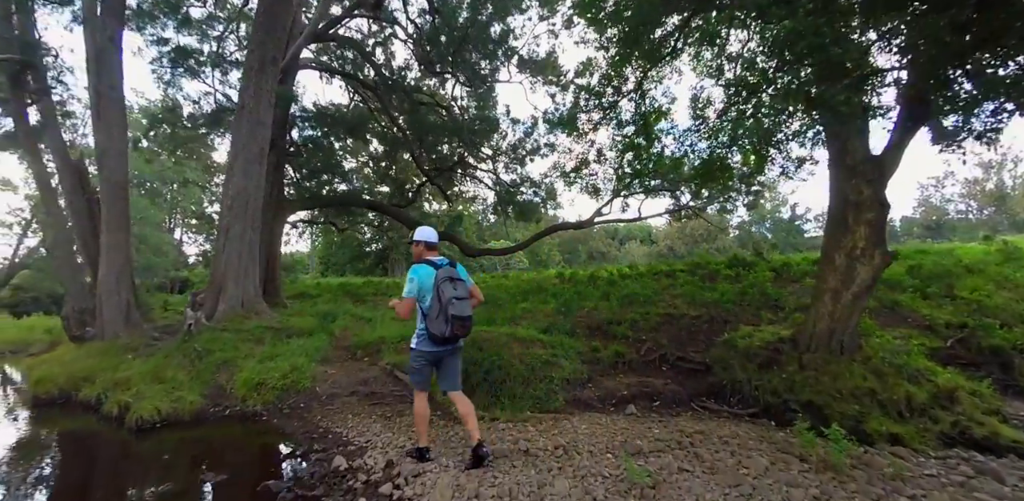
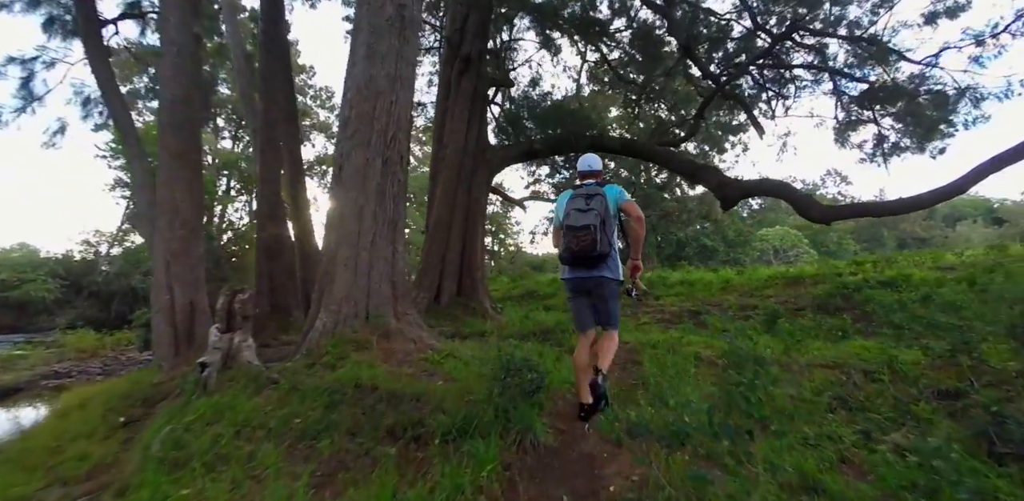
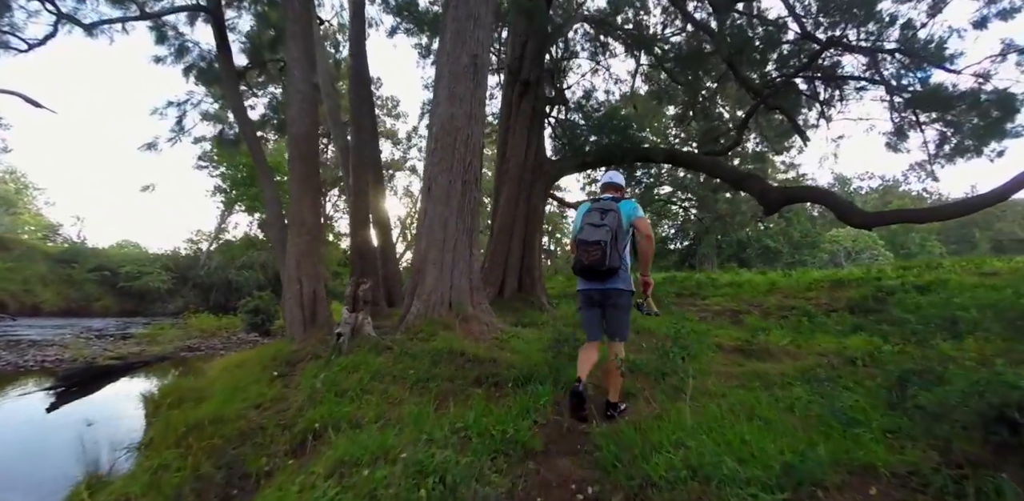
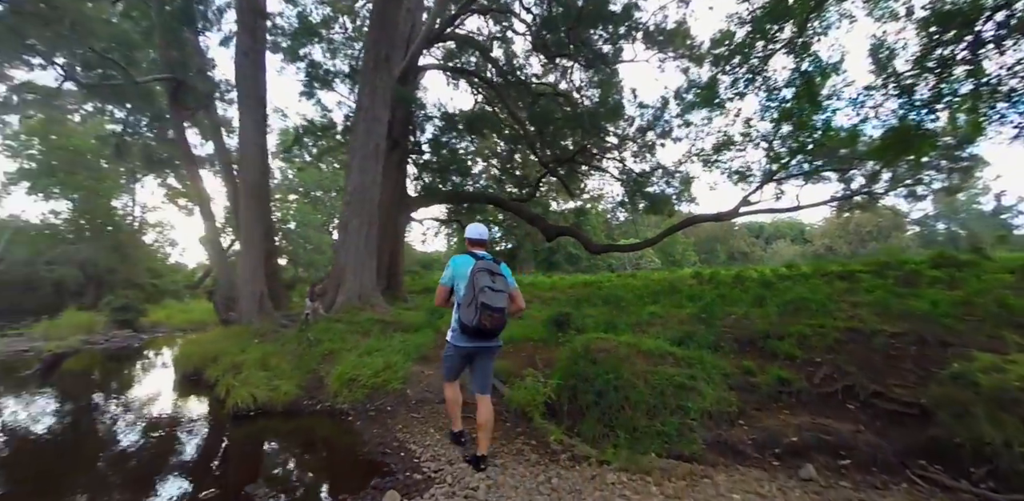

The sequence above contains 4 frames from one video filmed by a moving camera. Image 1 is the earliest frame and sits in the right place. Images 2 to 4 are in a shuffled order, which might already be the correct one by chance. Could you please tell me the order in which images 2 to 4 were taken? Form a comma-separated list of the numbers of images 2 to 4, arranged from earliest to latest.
4, 3, 2
